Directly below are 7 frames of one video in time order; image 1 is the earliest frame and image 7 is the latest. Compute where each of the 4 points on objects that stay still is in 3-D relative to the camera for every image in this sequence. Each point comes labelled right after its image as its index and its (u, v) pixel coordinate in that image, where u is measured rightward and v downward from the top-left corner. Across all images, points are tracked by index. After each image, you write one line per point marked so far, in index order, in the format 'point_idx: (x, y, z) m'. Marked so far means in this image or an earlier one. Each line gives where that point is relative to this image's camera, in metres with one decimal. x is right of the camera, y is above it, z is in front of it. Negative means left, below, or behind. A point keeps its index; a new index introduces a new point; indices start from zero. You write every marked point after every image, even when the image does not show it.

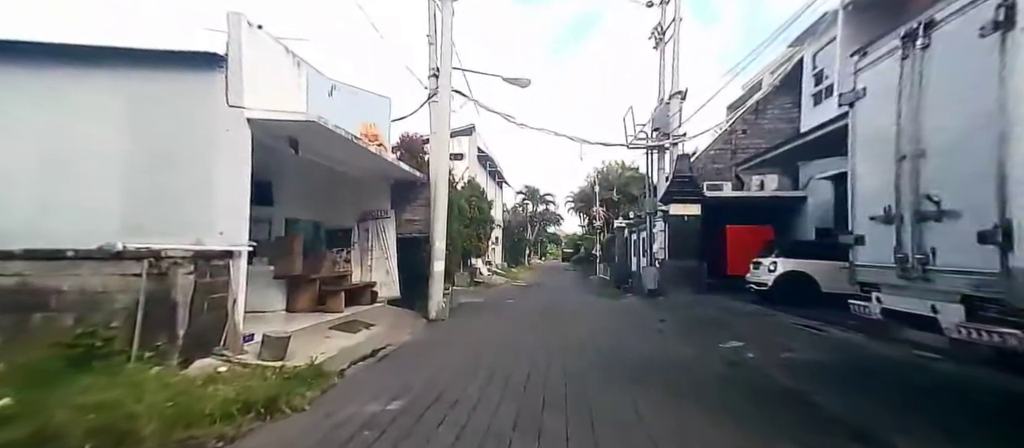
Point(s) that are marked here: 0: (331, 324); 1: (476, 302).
0: (-3.7, -2.1, +8.7) m
1: (-1.4, -3.2, +17.0) m
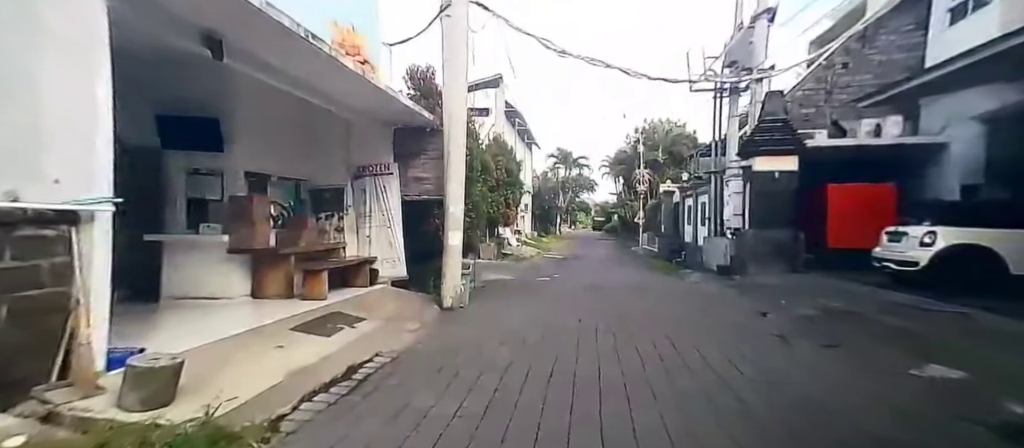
0: (-3.0, -1.4, +6.1) m
1: (-0.2, -1.9, +14.3) m
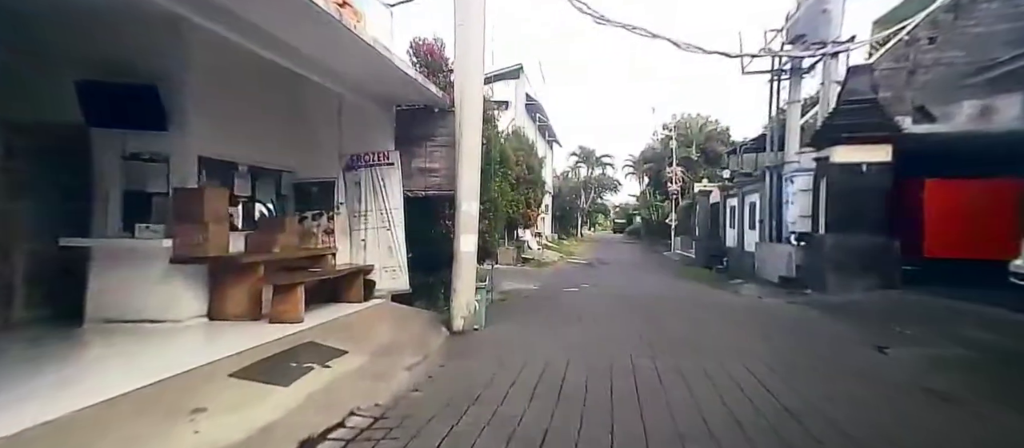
0: (-2.7, -1.4, +4.4) m
1: (+0.4, -1.9, +12.5) m
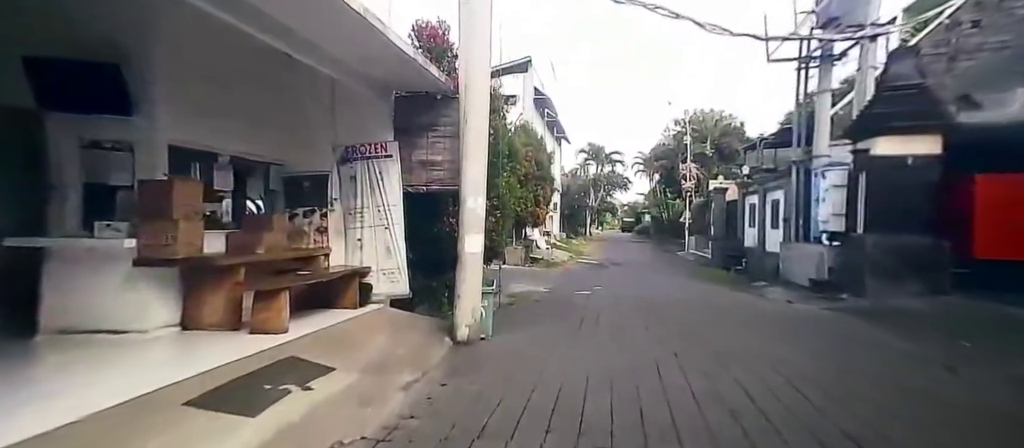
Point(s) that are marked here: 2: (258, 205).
0: (-2.6, -1.4, +3.8) m
1: (+0.7, -1.9, +11.8) m
2: (-3.9, +0.3, +6.6) m
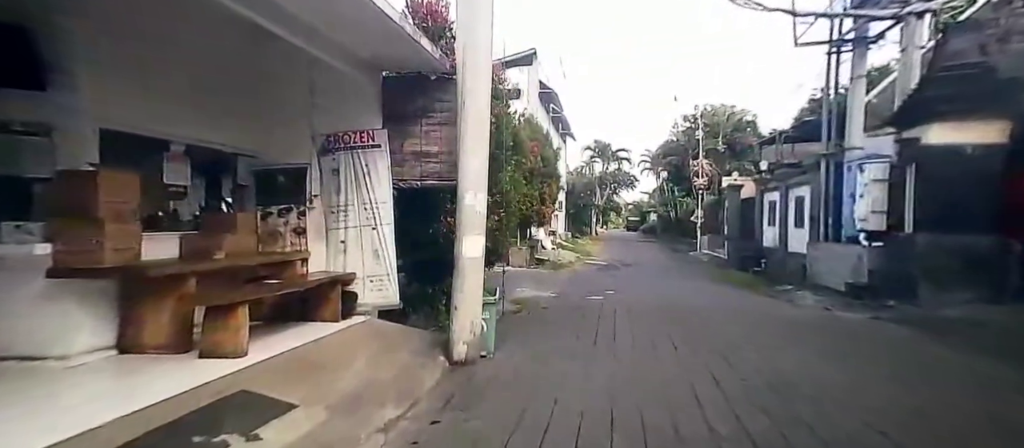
0: (-2.5, -1.4, +2.9) m
1: (+0.8, -1.9, +10.9) m
2: (-3.9, +0.3, +5.7) m
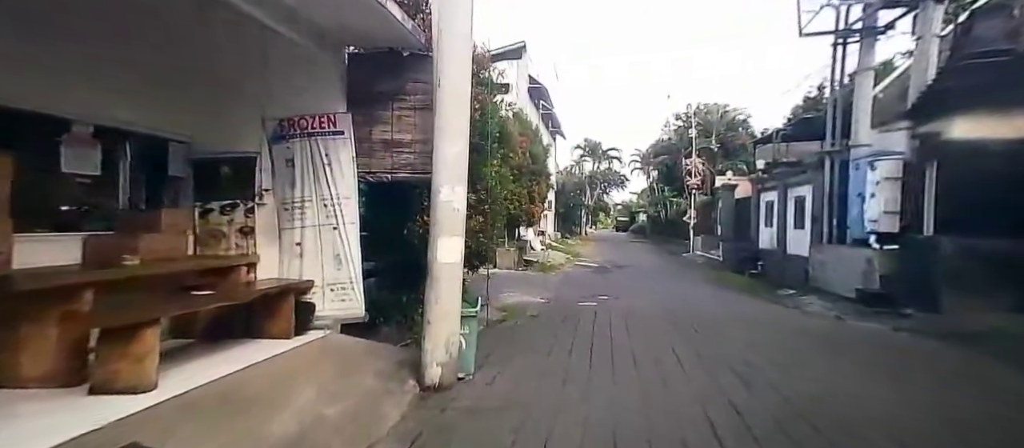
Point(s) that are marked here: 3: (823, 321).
0: (-2.6, -1.4, +2.0) m
1: (+0.5, -1.9, +10.1) m
2: (-4.0, +0.3, +4.8) m
3: (+6.0, -1.9, +8.3) m
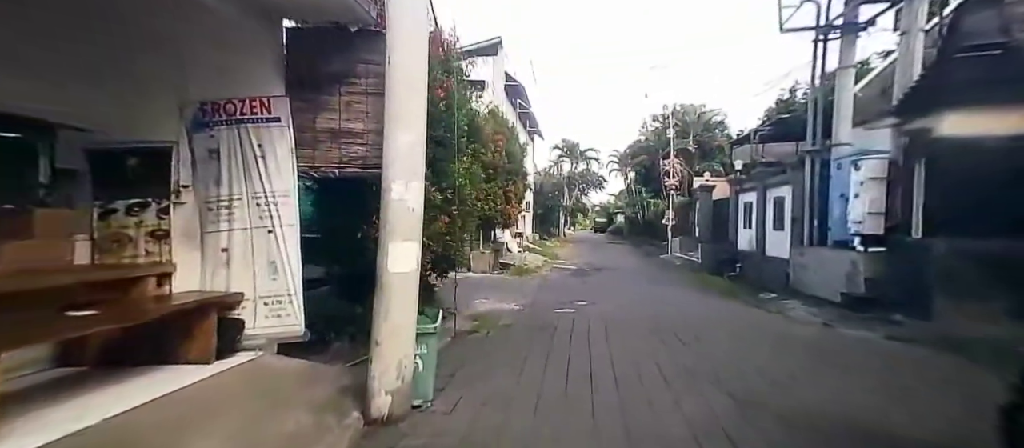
0: (-2.9, -1.4, +1.2) m
1: (-0.1, -1.9, +9.4) m
2: (-4.4, +0.3, +3.9) m
3: (+5.5, -1.9, +8.0) m
